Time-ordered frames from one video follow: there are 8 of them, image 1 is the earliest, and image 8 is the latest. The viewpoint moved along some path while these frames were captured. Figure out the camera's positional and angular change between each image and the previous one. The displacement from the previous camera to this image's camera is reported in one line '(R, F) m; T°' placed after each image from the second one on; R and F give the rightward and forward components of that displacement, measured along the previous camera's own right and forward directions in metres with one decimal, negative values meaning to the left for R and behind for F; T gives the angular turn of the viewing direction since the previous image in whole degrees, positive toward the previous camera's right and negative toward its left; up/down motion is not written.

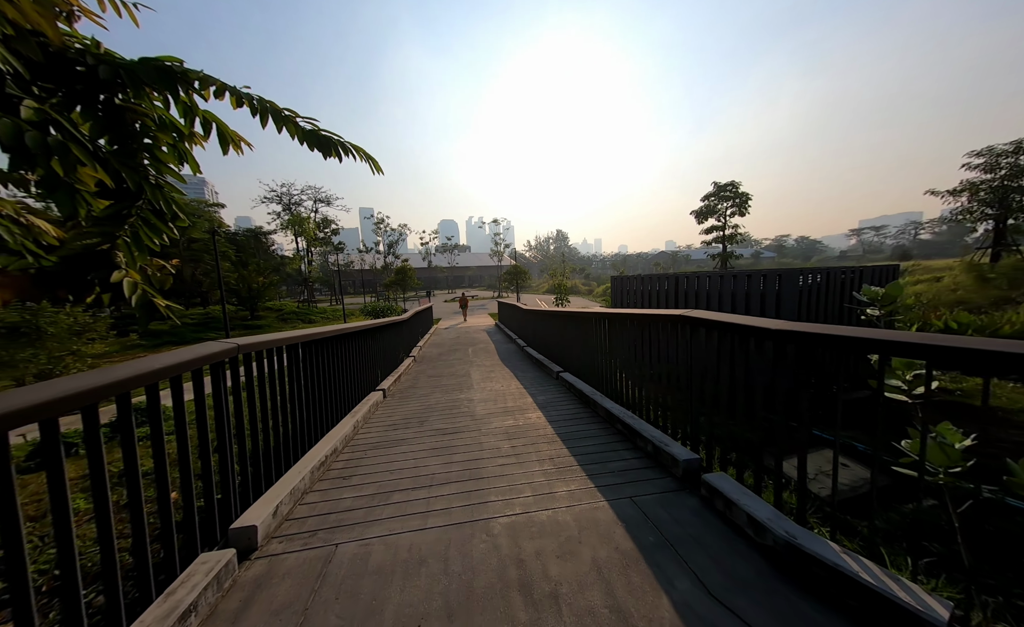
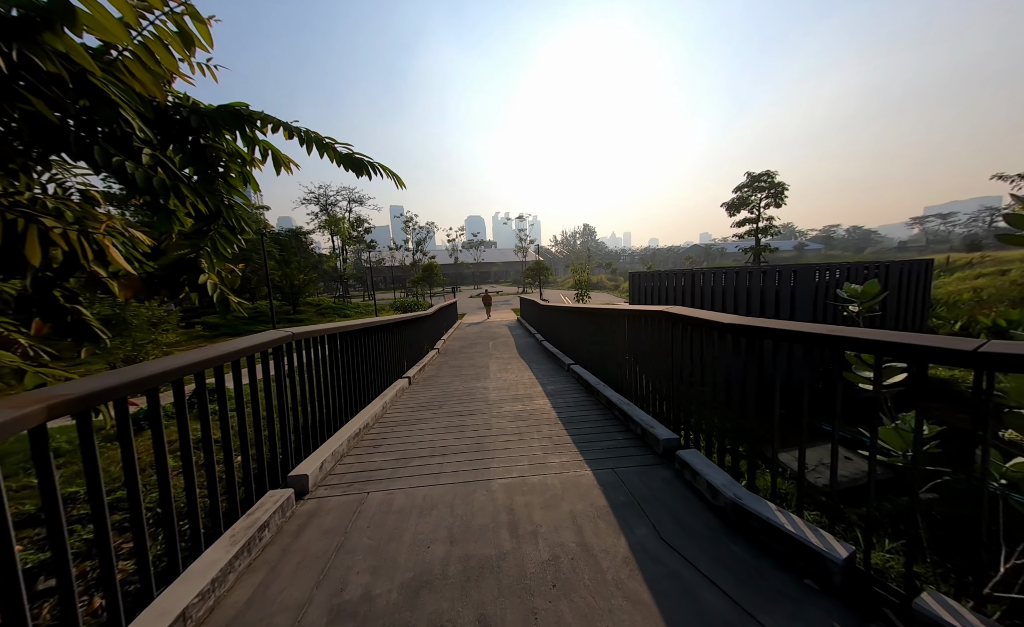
(+0.2, -0.3) m; -5°
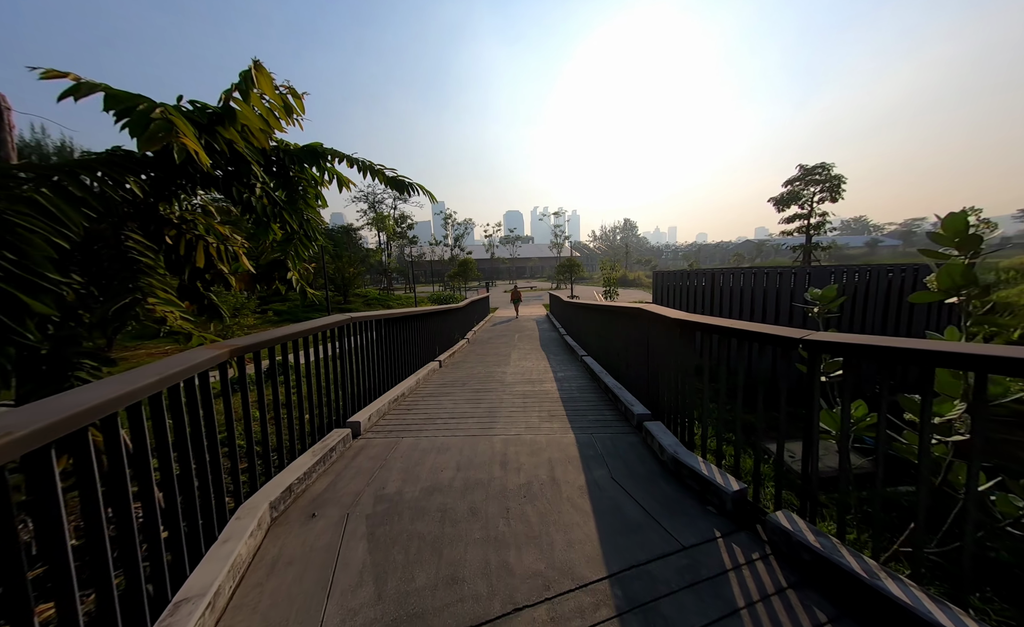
(+0.3, -0.5) m; -6°
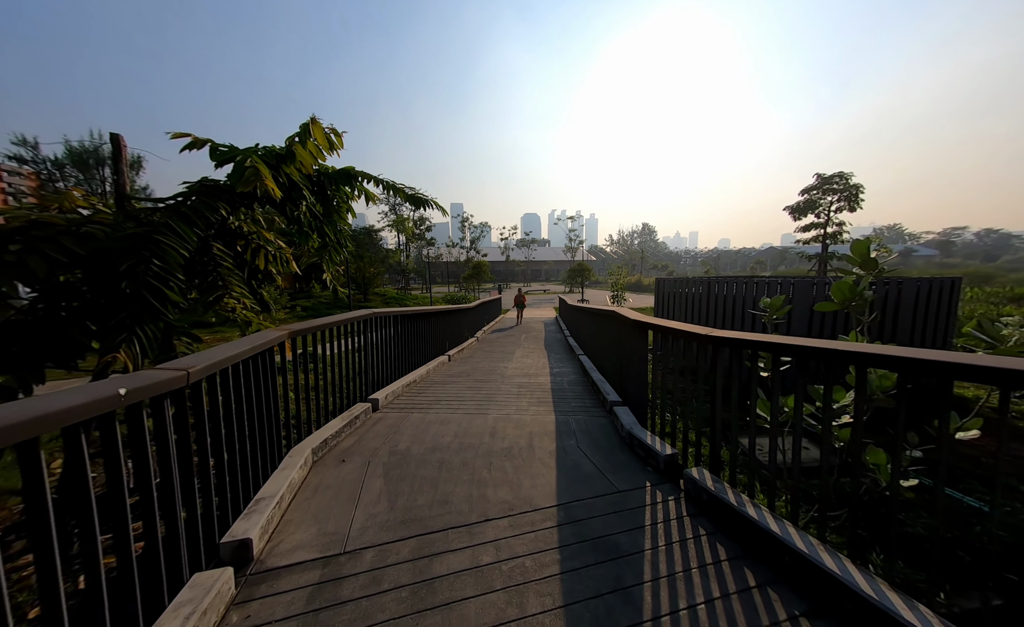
(+0.2, -0.5) m; -3°
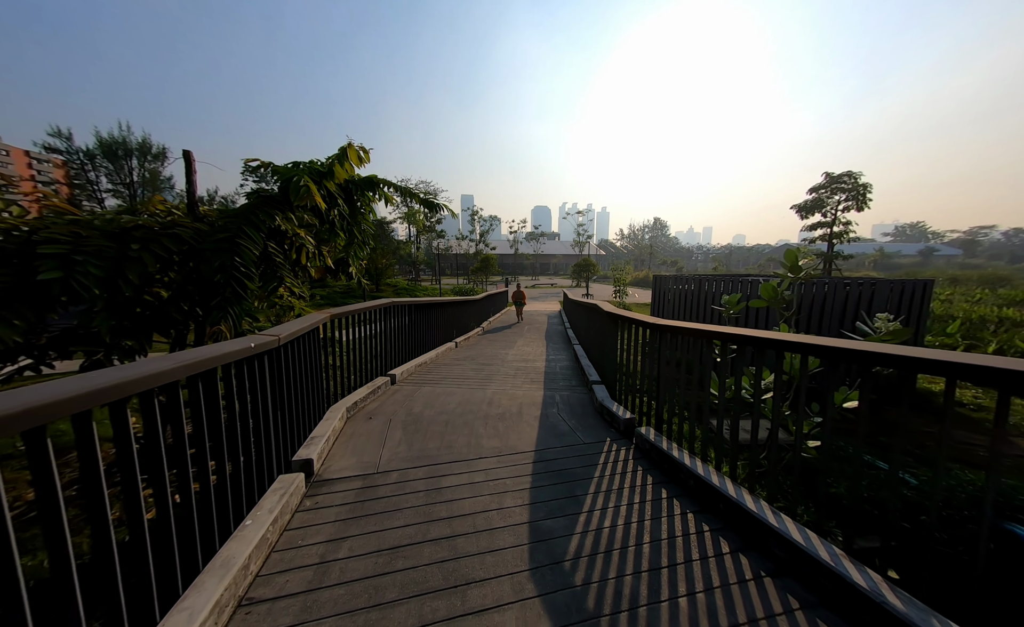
(+0.1, -0.5) m; -1°
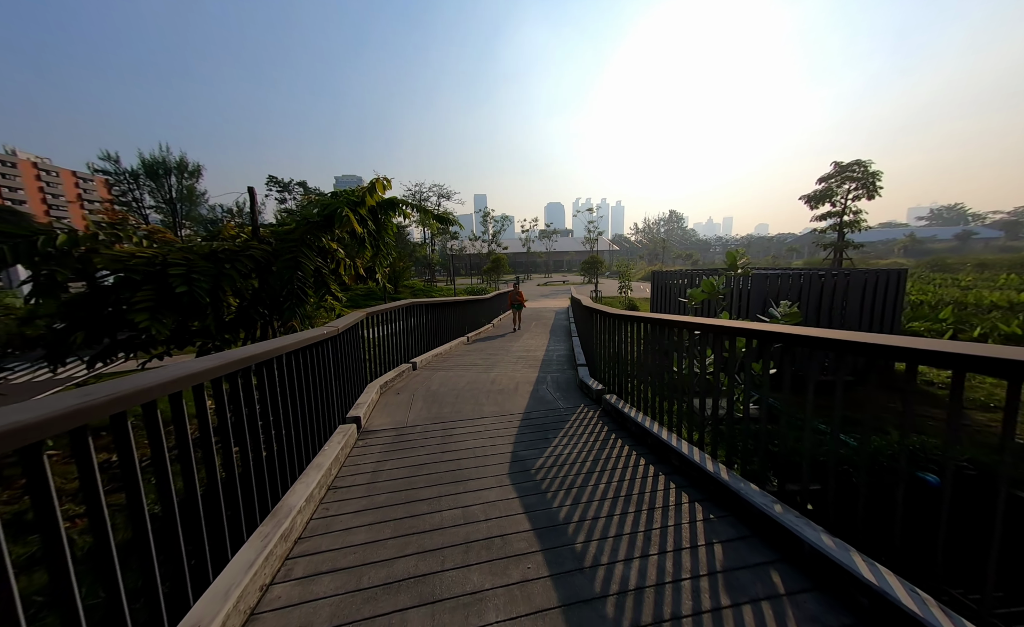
(+0.2, -0.7) m; -3°
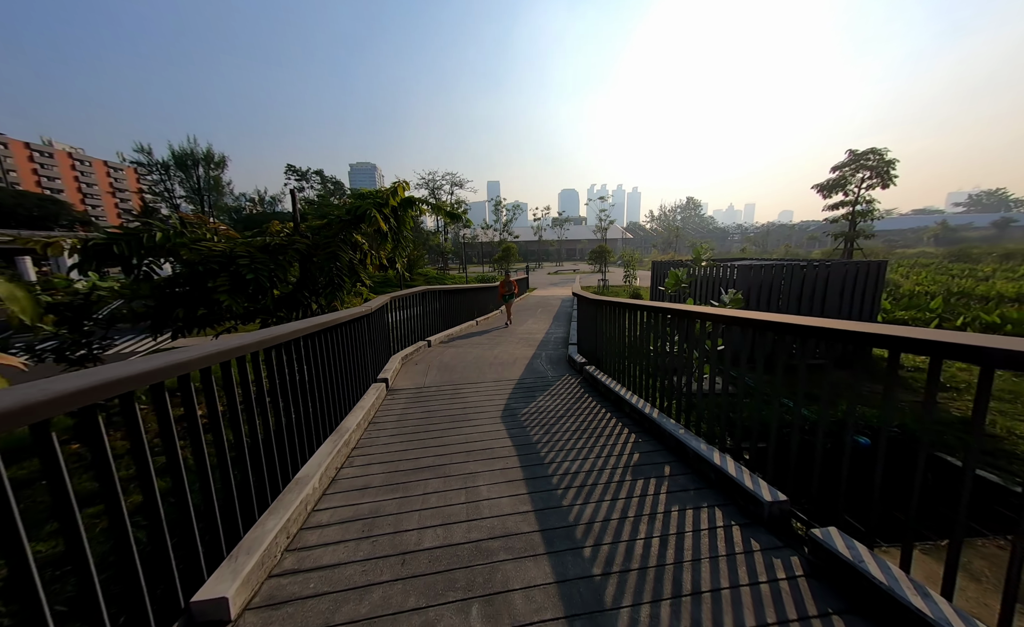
(+0.2, -0.7) m; -2°
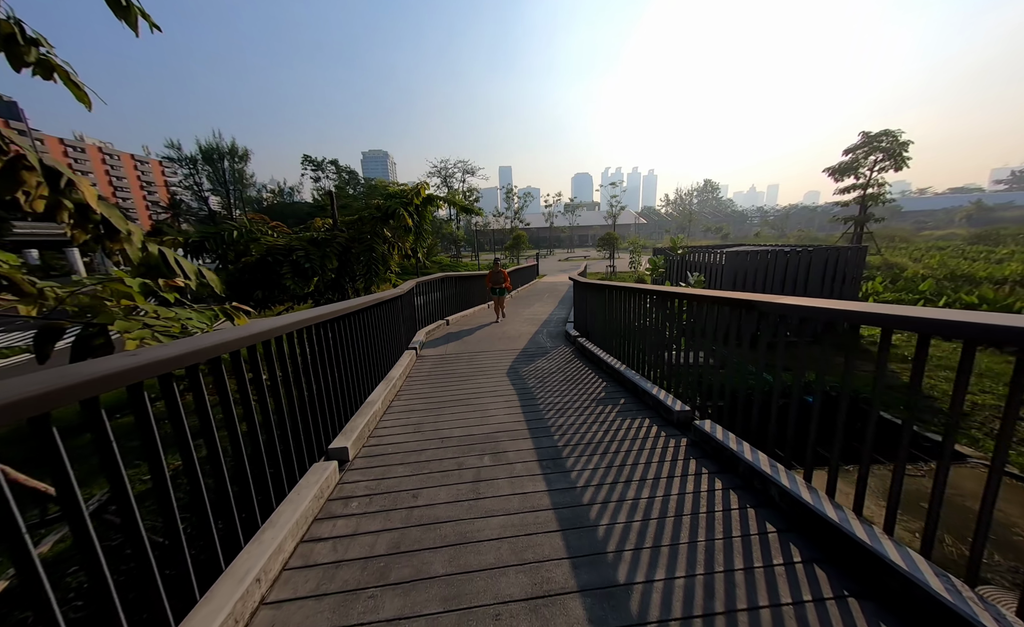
(+0.1, -0.8) m; -2°
